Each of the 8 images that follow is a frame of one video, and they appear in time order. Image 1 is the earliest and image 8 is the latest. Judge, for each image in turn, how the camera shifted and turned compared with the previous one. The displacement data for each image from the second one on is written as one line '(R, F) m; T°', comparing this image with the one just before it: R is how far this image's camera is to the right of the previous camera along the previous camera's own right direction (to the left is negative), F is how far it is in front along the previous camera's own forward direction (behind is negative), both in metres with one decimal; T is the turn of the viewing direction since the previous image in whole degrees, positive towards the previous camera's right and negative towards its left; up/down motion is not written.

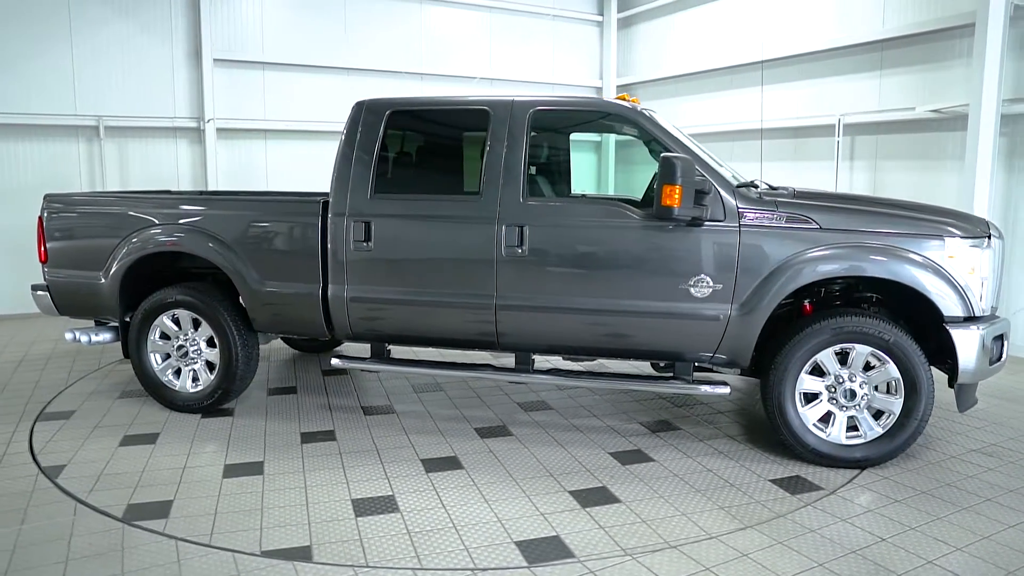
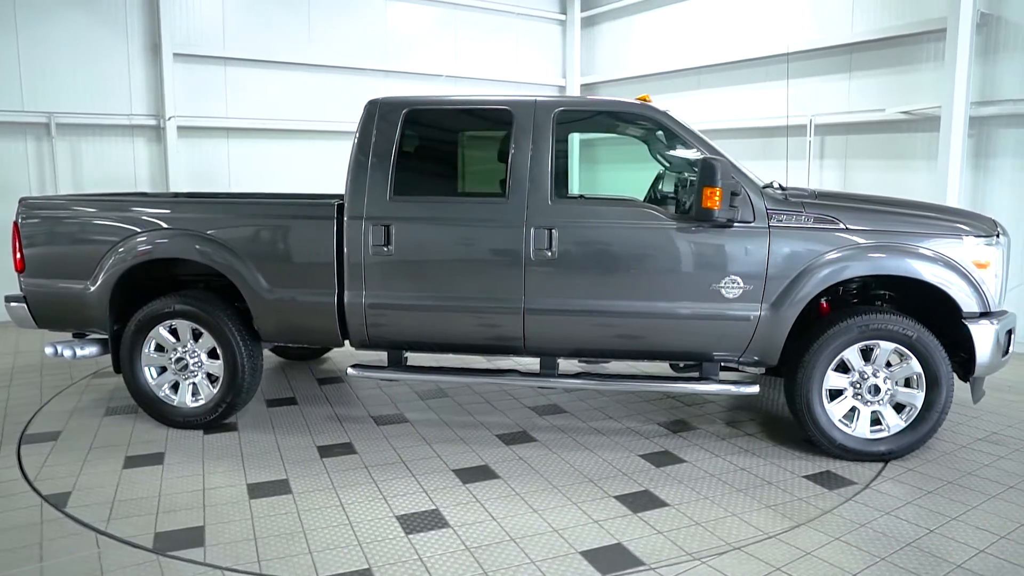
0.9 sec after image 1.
(-0.5, +0.1) m; +5°
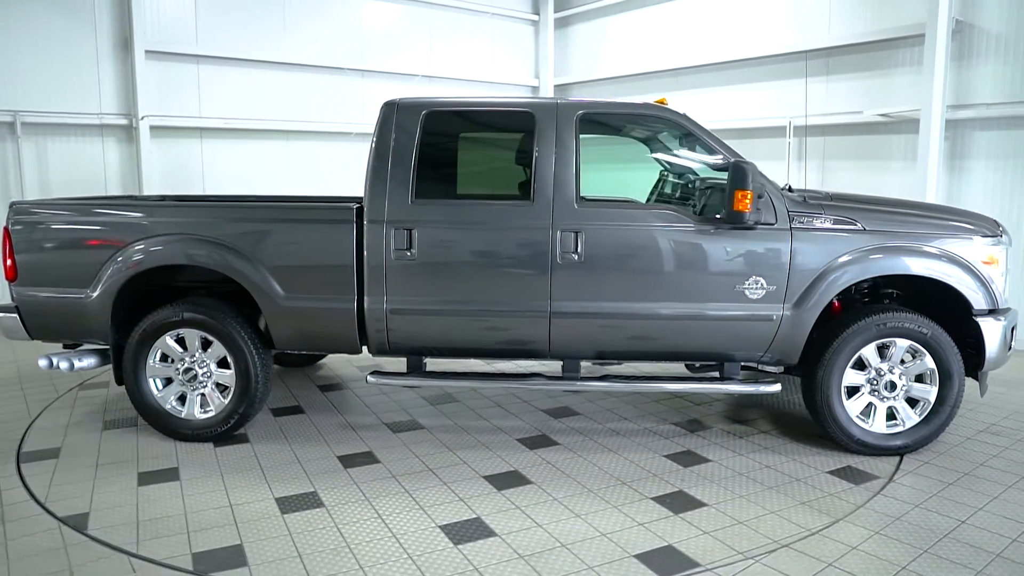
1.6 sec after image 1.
(-0.4, 0.0) m; +4°
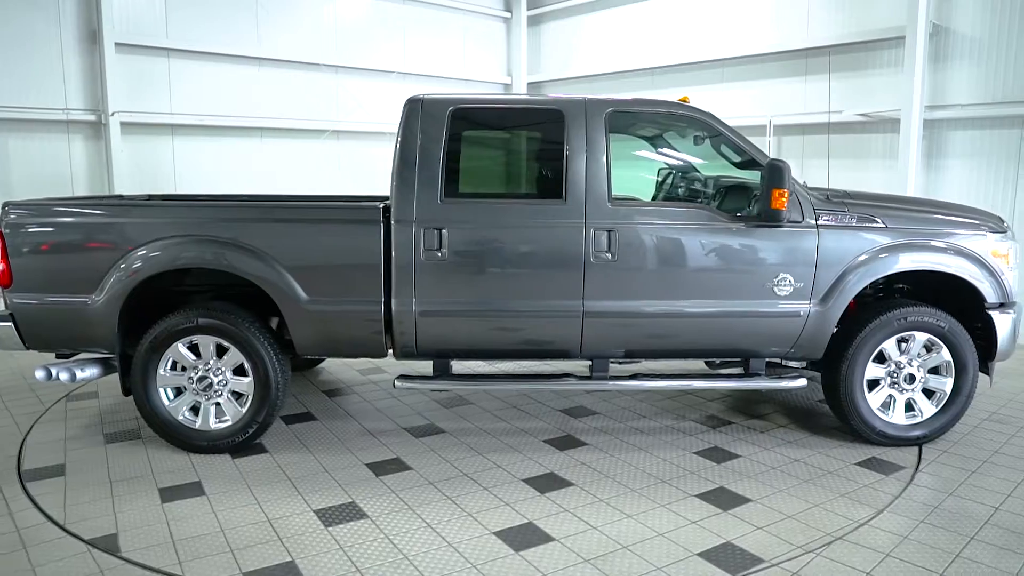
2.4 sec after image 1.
(-0.4, +0.1) m; +4°
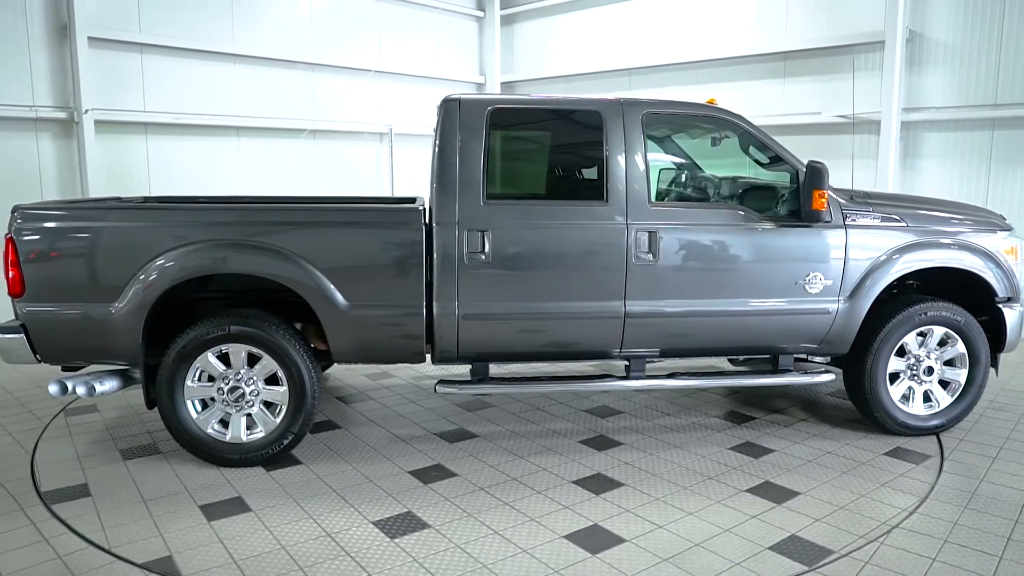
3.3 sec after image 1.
(-0.5, 0.0) m; +5°
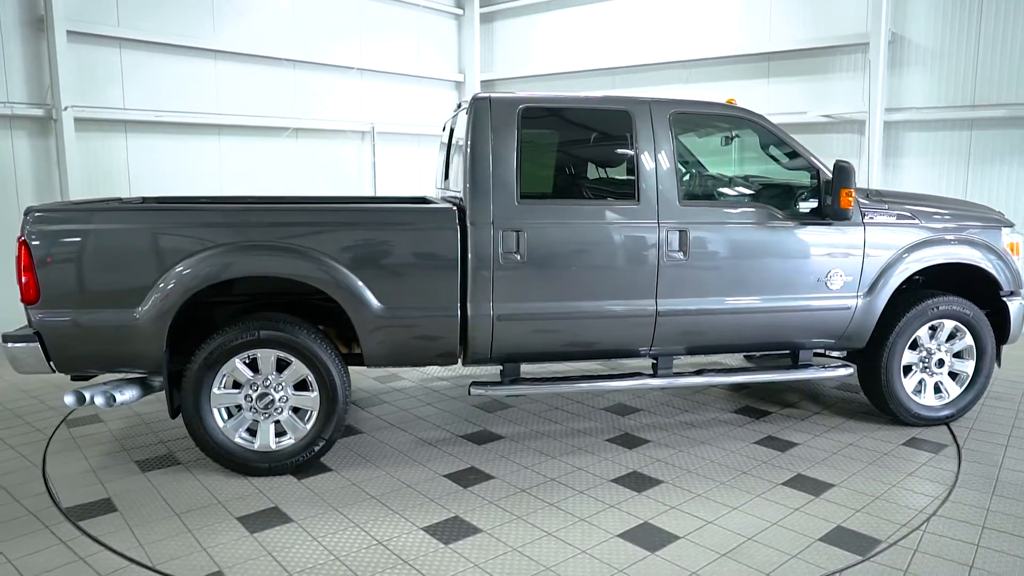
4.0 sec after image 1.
(-0.4, 0.0) m; +4°
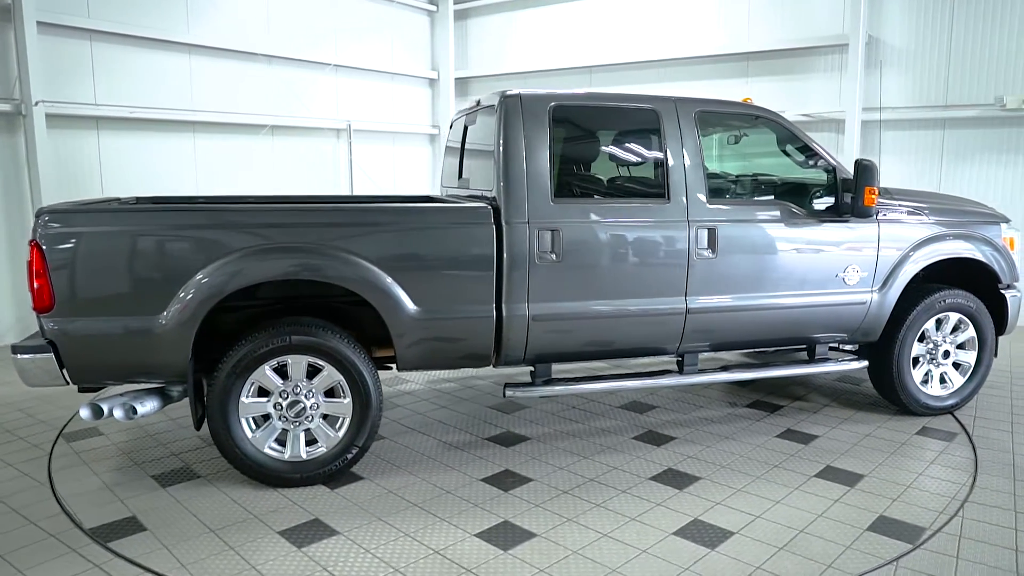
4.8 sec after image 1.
(-0.4, +0.1) m; +4°
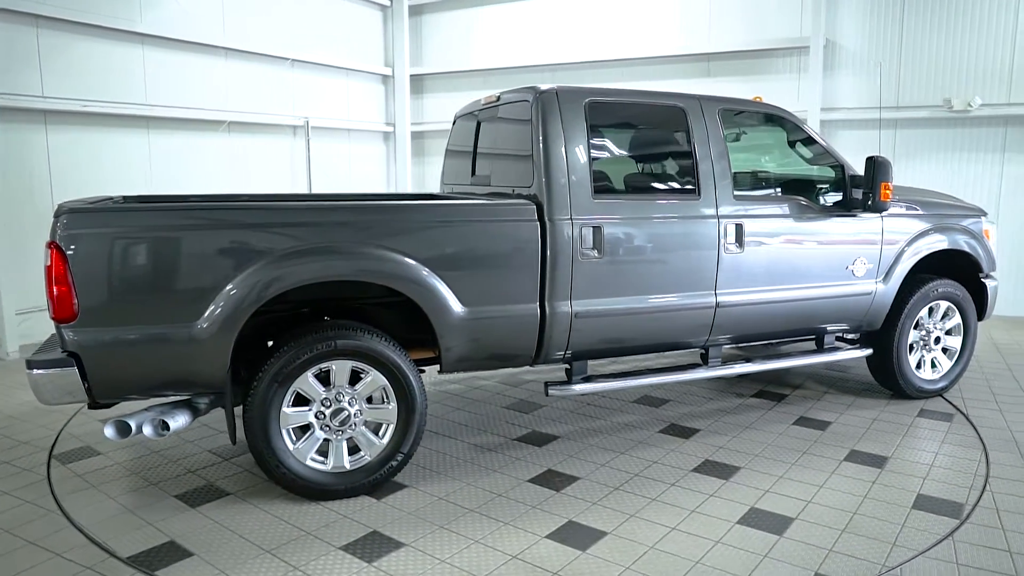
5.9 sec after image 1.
(-0.6, +0.1) m; +7°
